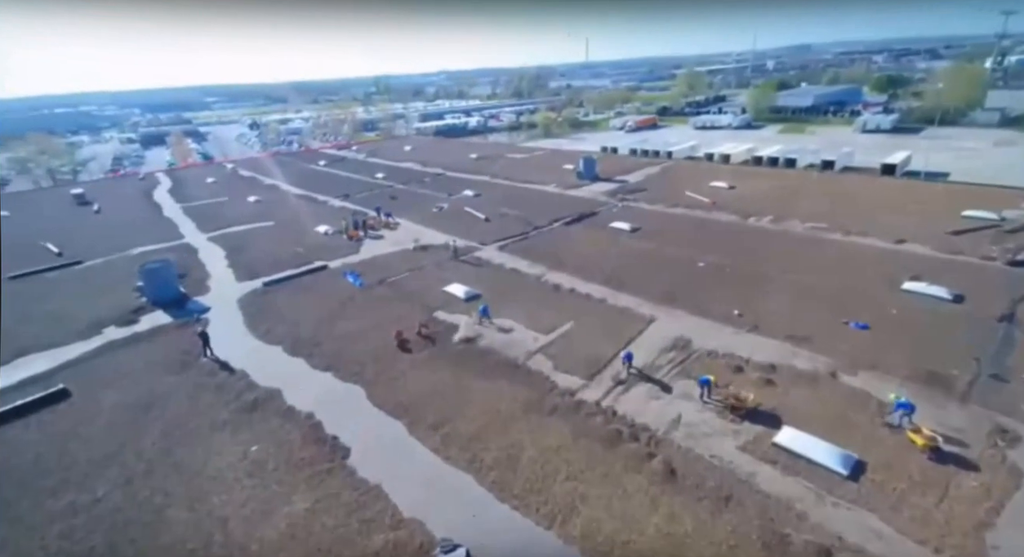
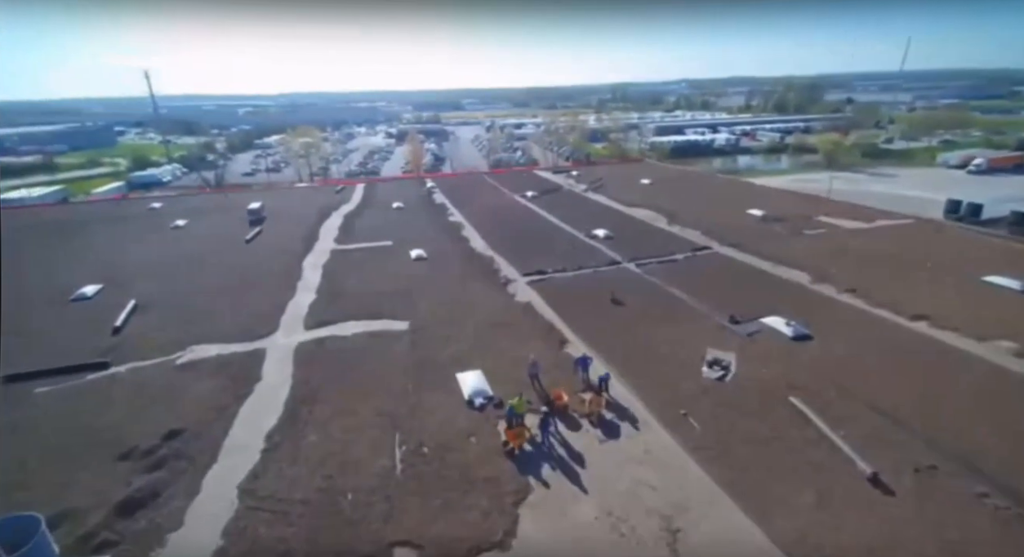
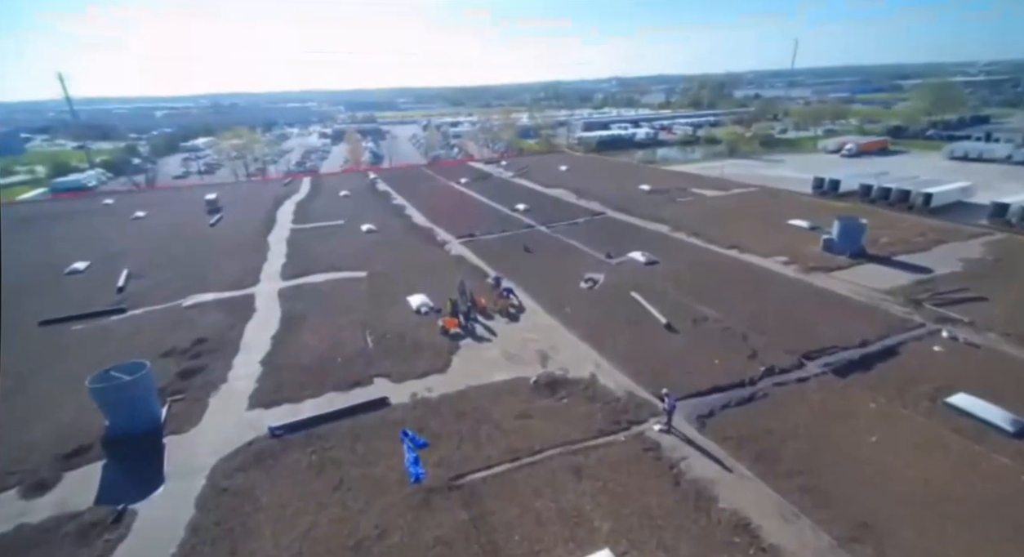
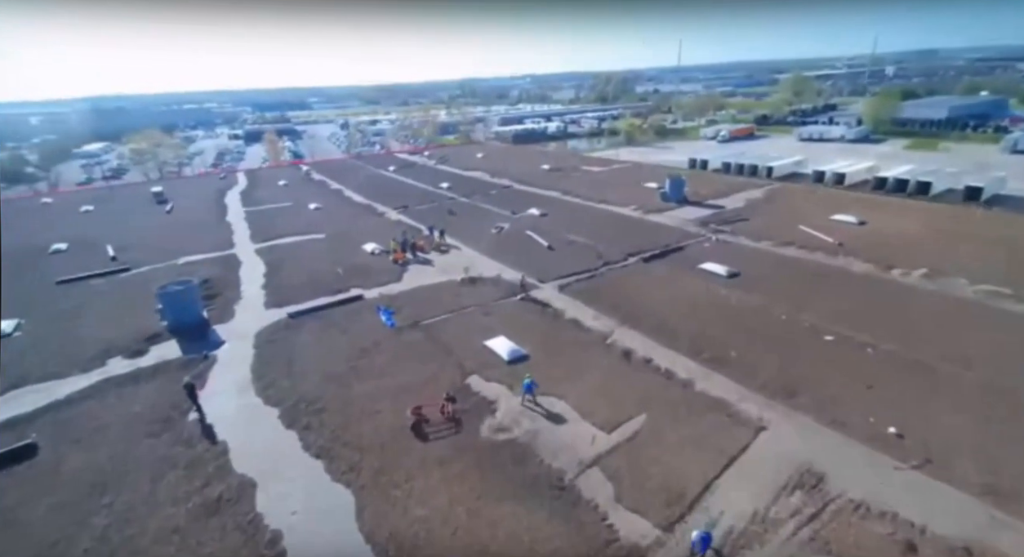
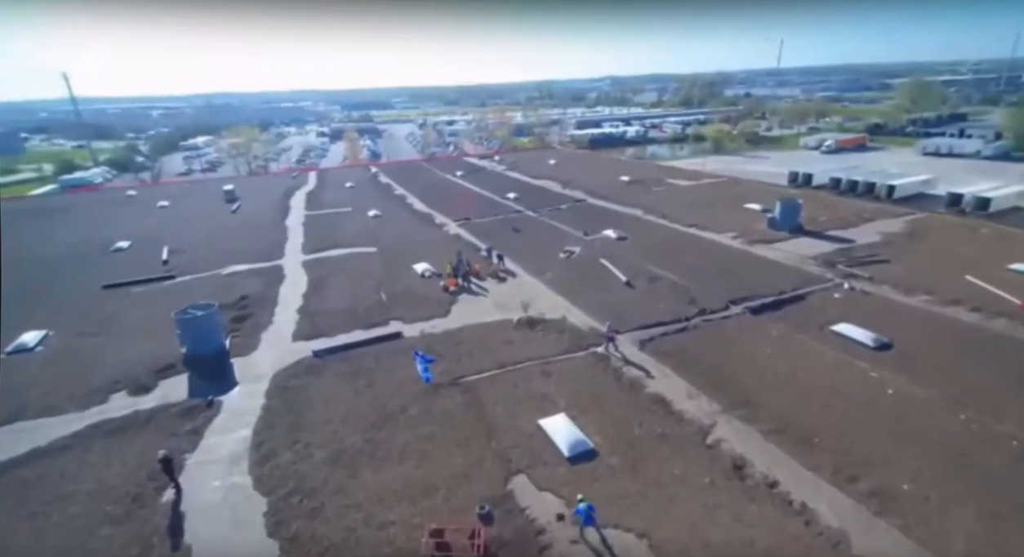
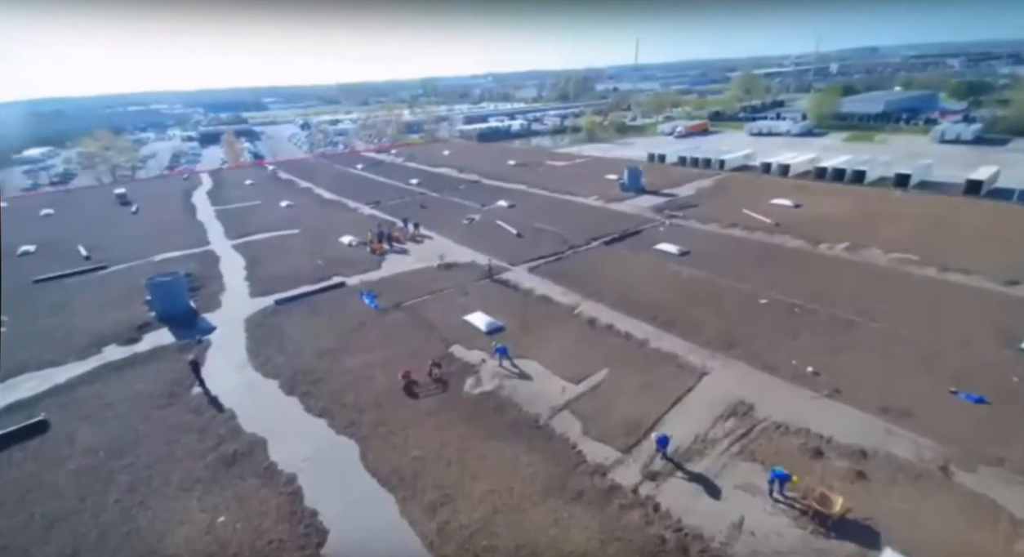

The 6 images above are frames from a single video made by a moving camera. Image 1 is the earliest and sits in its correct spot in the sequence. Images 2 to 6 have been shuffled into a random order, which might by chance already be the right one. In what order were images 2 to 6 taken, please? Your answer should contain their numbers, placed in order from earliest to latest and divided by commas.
6, 4, 5, 3, 2
